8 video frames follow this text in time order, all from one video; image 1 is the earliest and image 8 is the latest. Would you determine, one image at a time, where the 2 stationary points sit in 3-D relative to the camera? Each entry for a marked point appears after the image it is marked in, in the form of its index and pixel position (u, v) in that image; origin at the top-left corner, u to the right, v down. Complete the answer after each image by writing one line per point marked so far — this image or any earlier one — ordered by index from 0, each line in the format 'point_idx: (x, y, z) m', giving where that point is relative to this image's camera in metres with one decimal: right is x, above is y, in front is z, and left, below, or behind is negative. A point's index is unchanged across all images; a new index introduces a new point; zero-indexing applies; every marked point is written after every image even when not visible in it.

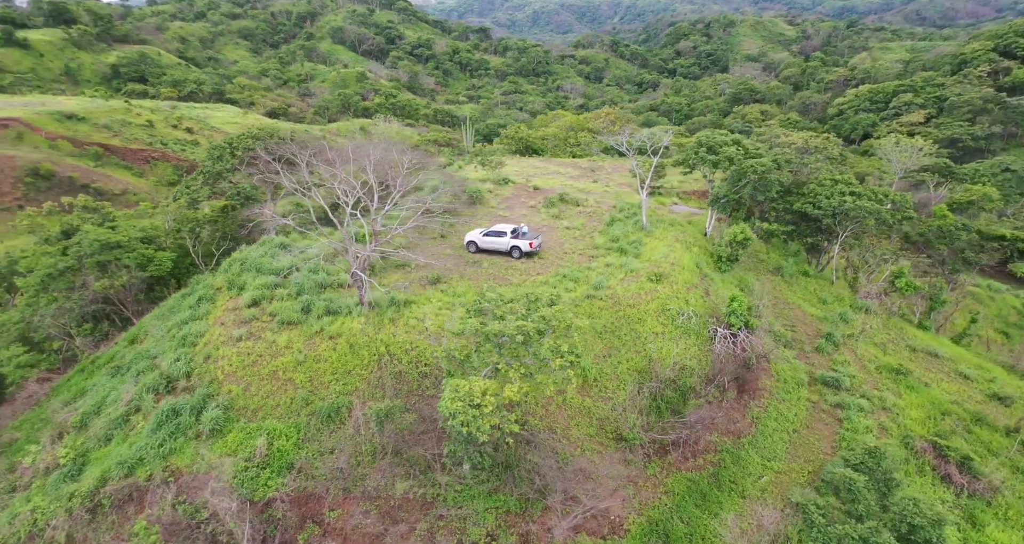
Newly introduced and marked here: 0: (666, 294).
0: (+5.2, -0.7, +17.1) m
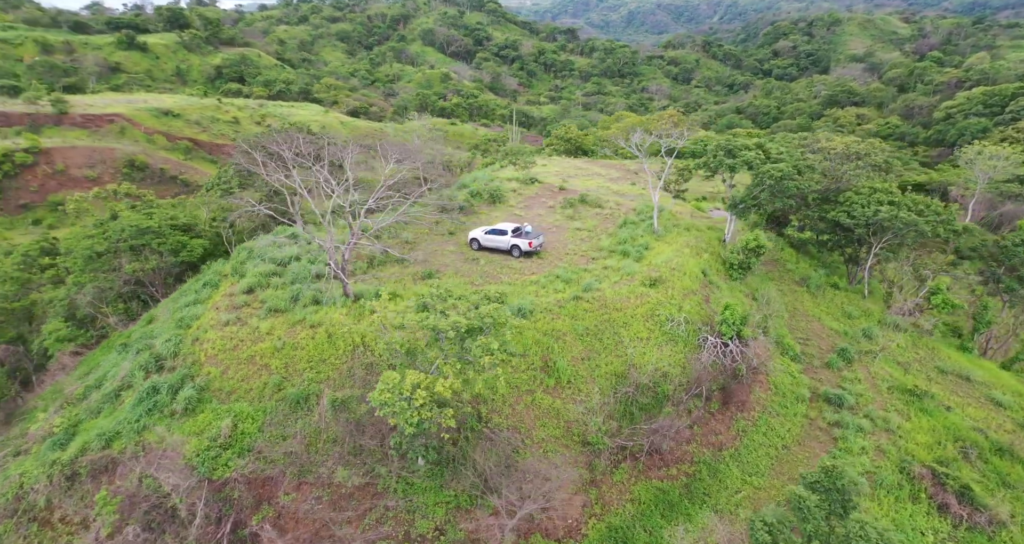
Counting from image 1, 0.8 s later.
0: (+4.8, -0.9, +16.6) m
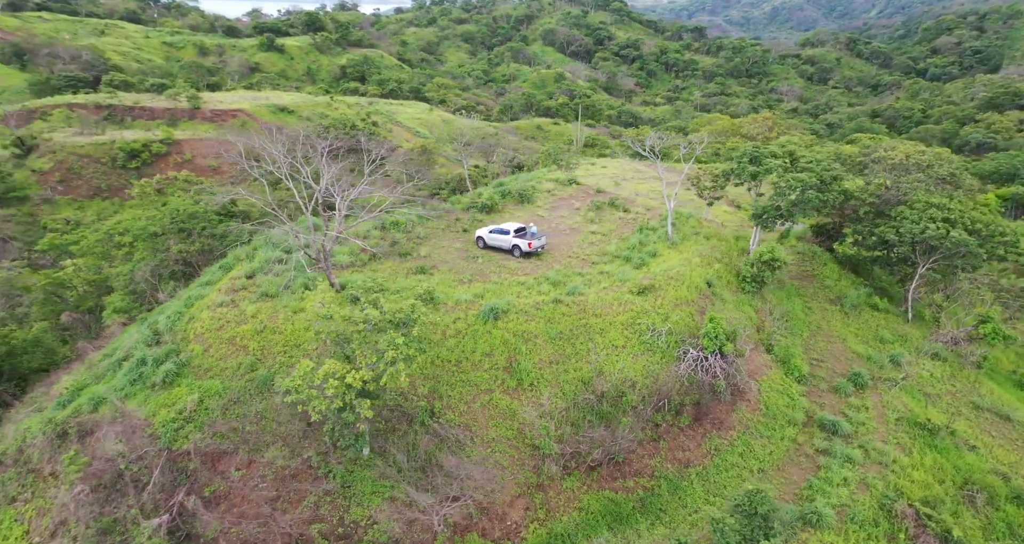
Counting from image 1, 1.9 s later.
0: (+4.2, -1.1, +16.1) m
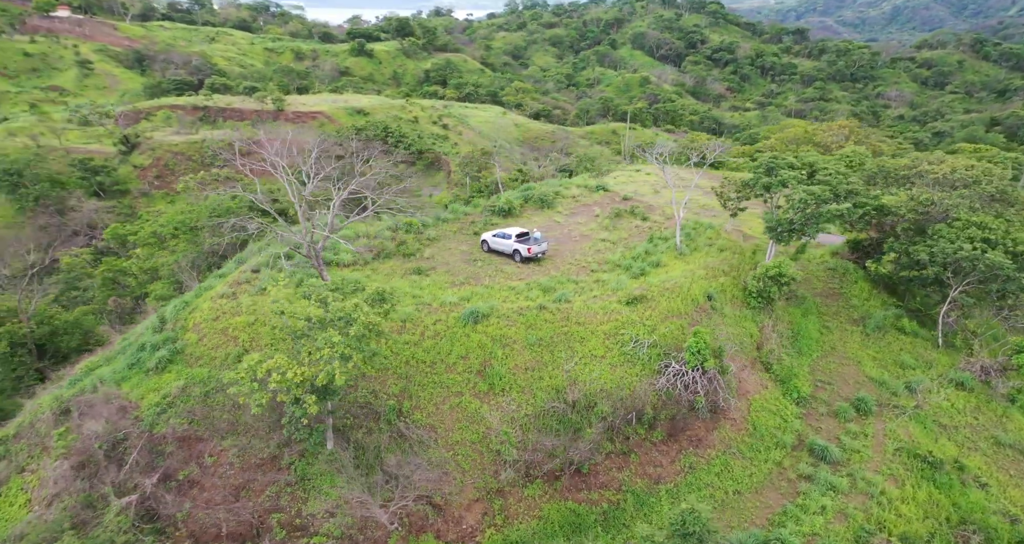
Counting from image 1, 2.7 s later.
0: (+3.7, -1.4, +15.9) m
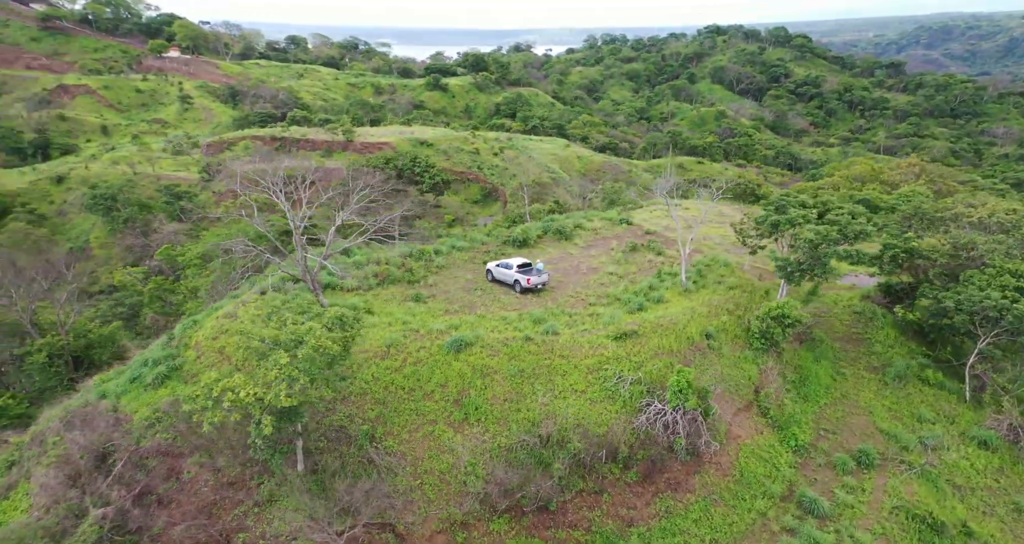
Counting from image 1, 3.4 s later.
0: (+3.3, -2.5, +15.7) m
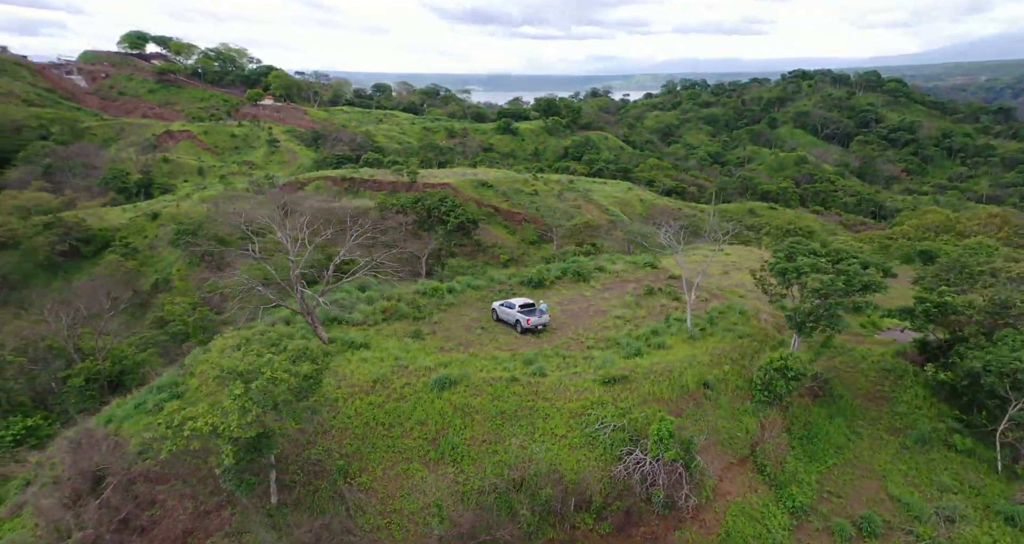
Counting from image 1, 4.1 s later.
0: (+2.8, -3.9, +15.6) m
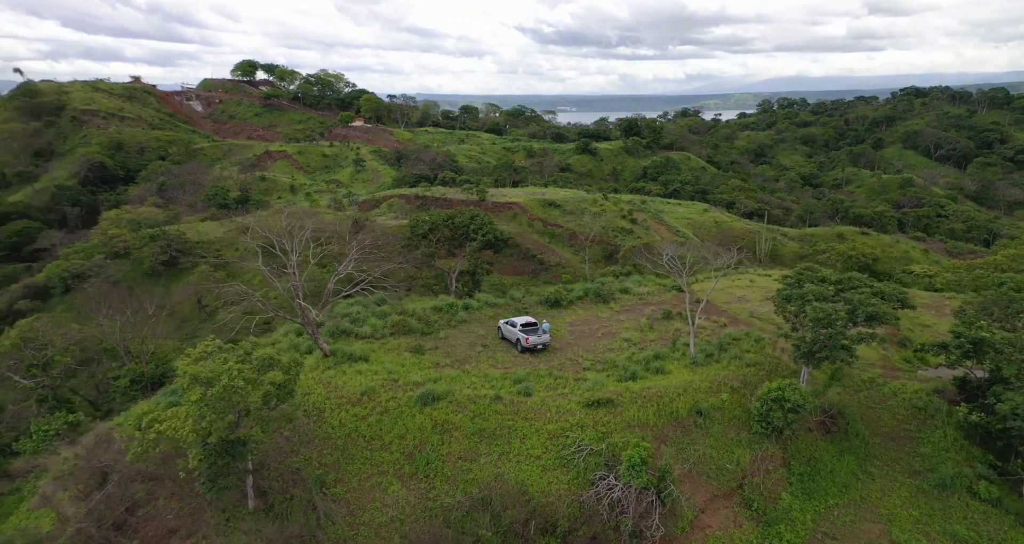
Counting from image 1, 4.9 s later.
0: (+2.2, -4.6, +15.7) m
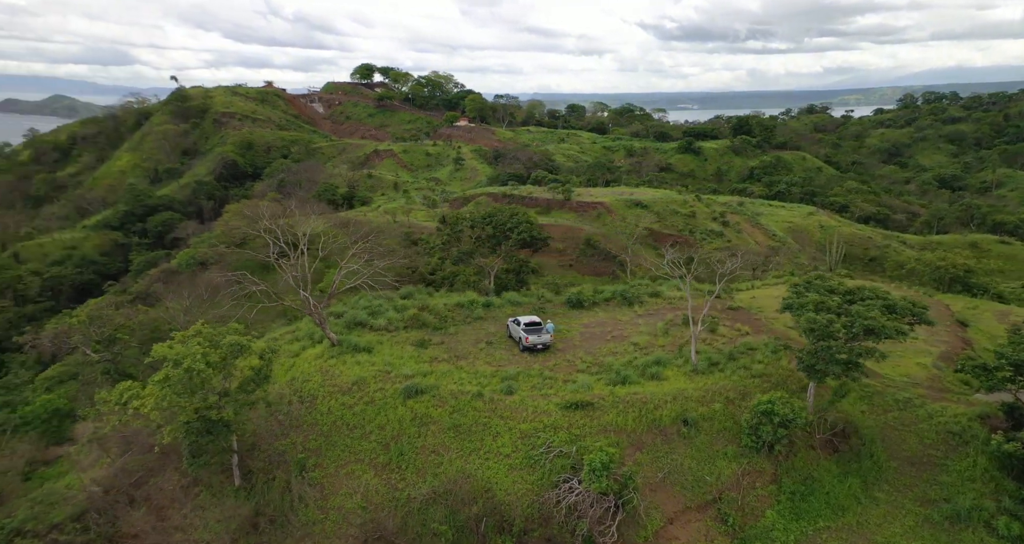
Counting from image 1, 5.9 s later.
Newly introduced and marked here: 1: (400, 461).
0: (+1.5, -4.8, +16.1) m
1: (-3.3, -5.5, +15.0) m
